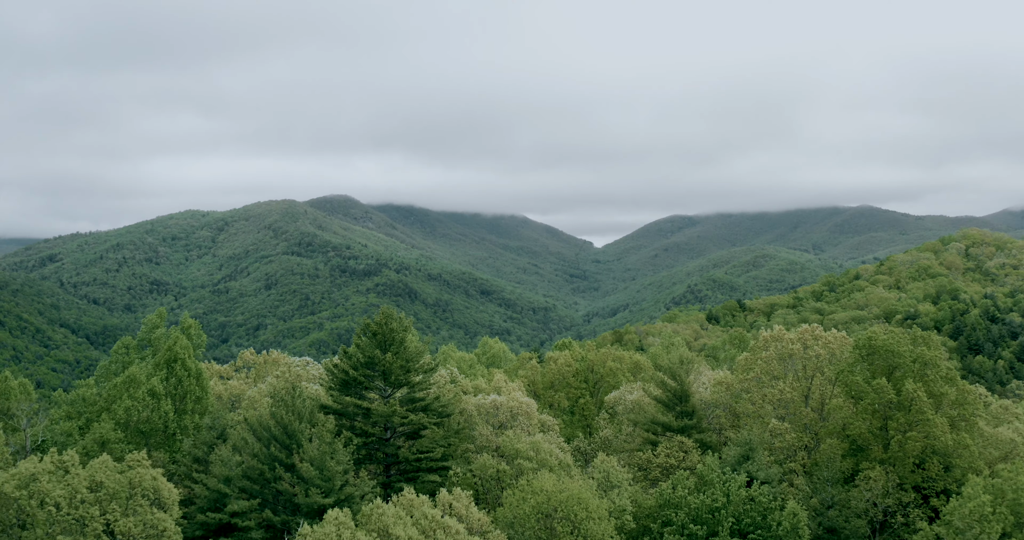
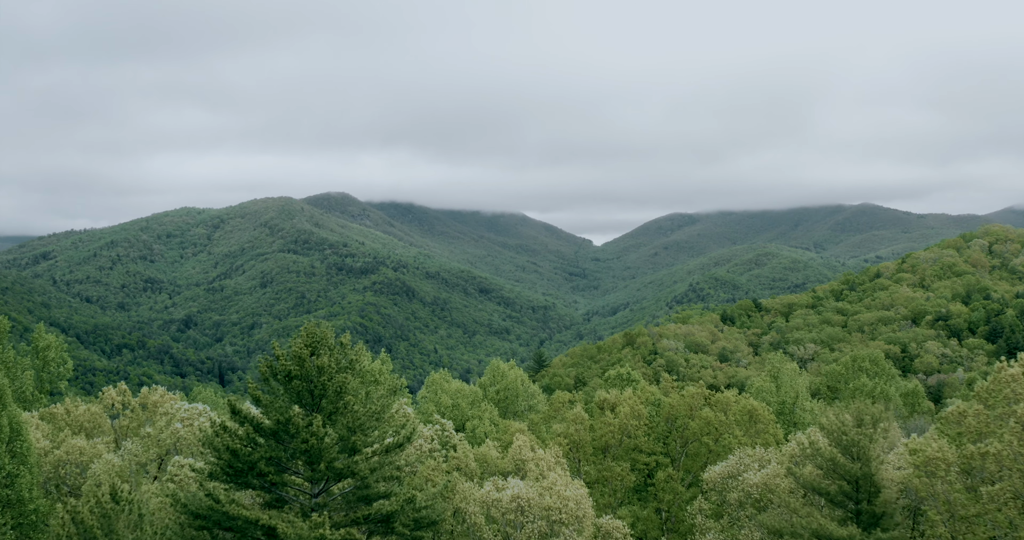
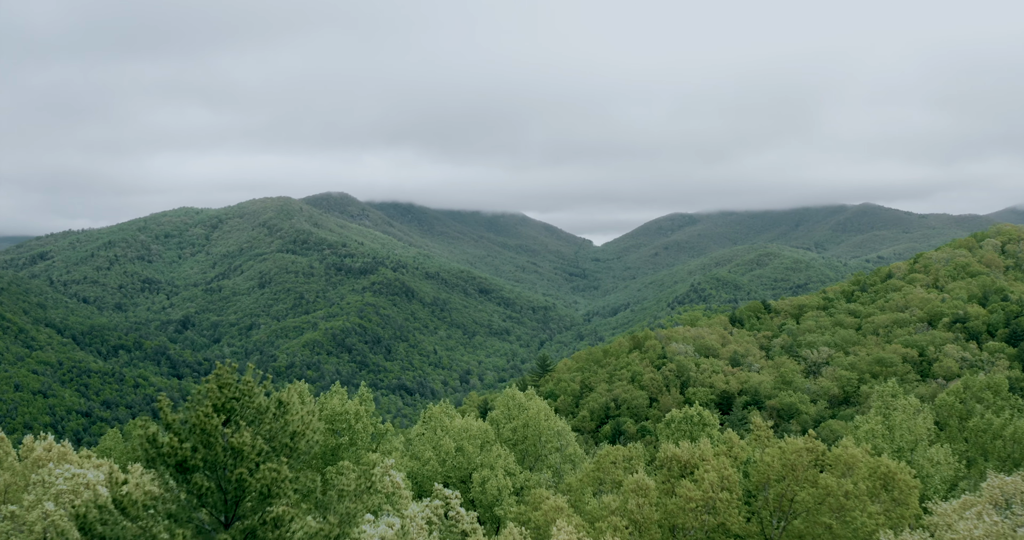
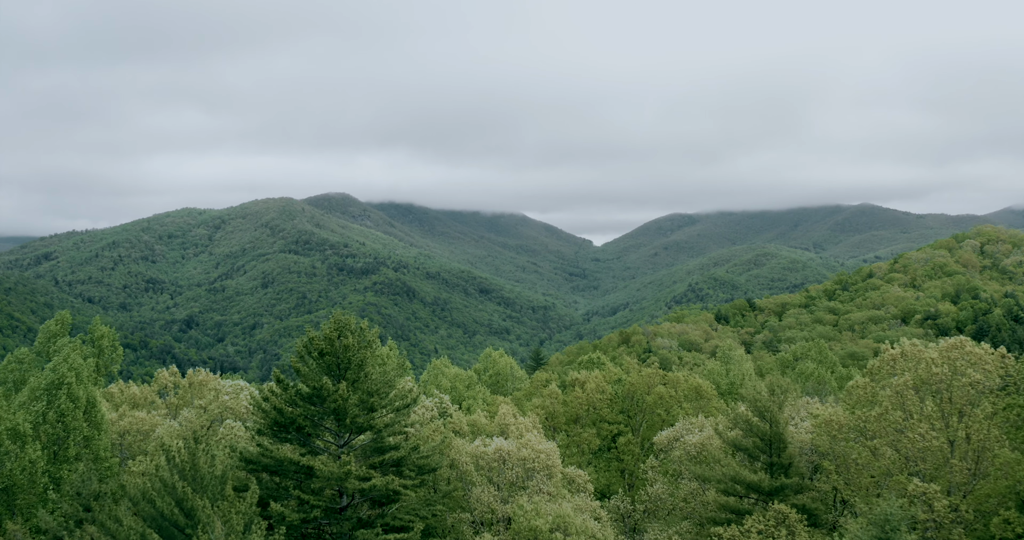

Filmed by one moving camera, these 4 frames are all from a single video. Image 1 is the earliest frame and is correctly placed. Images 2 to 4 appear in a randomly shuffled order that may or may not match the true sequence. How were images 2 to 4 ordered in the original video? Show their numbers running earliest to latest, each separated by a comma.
4, 2, 3
